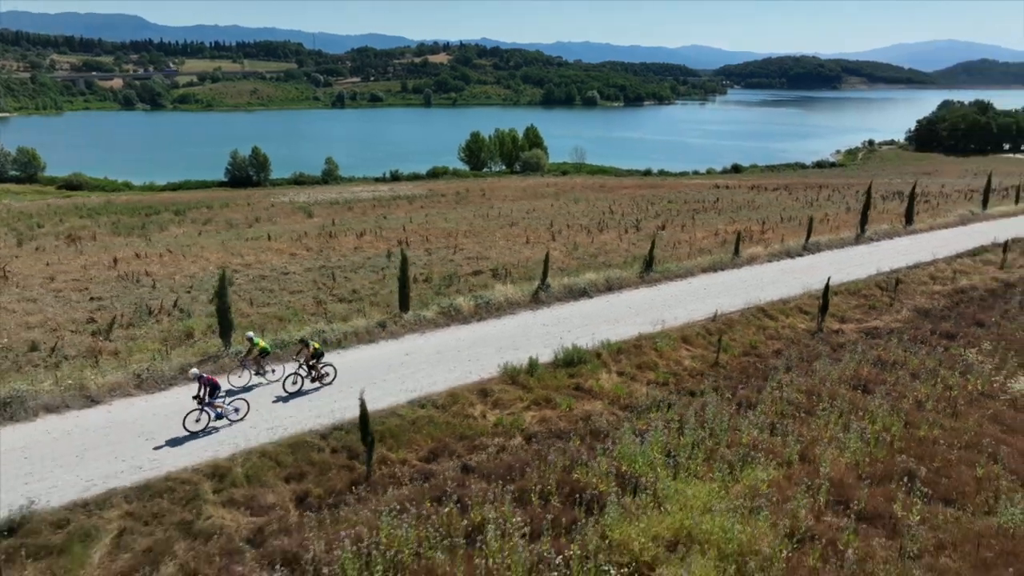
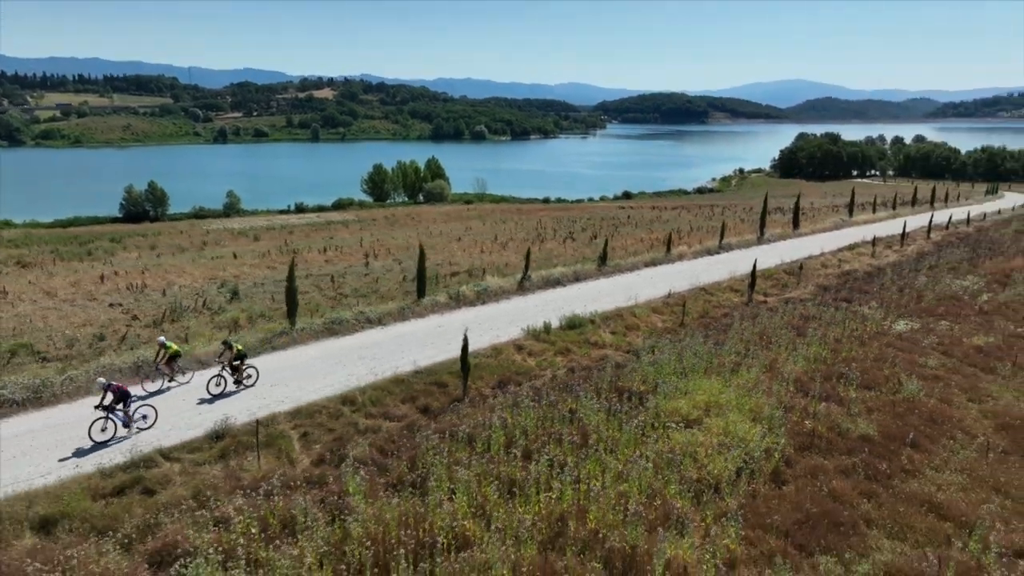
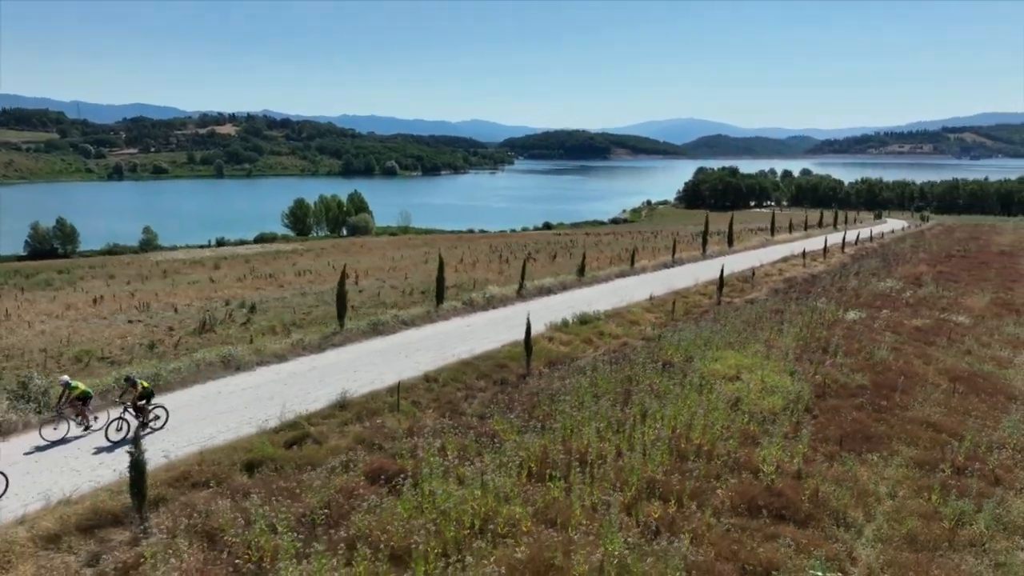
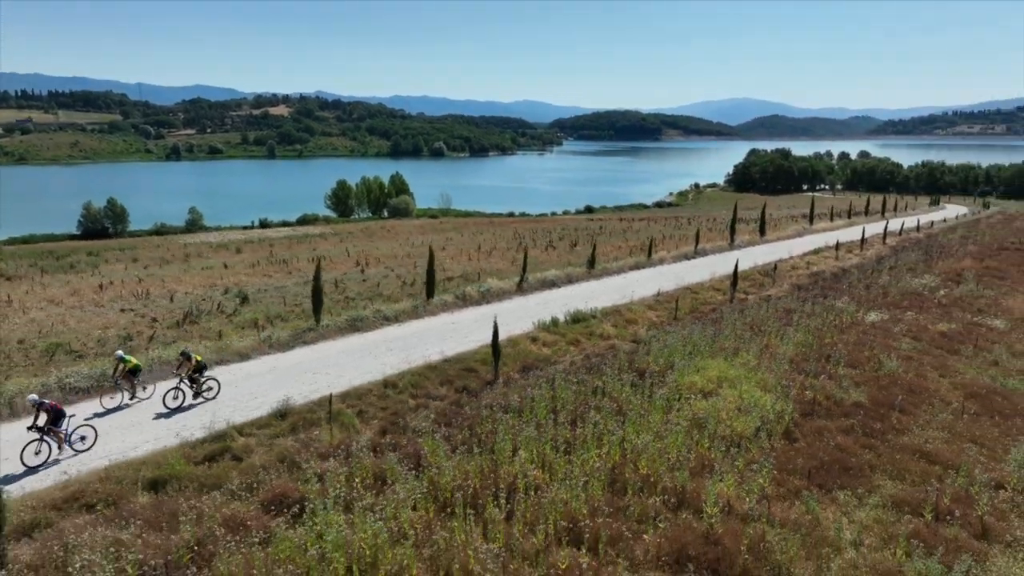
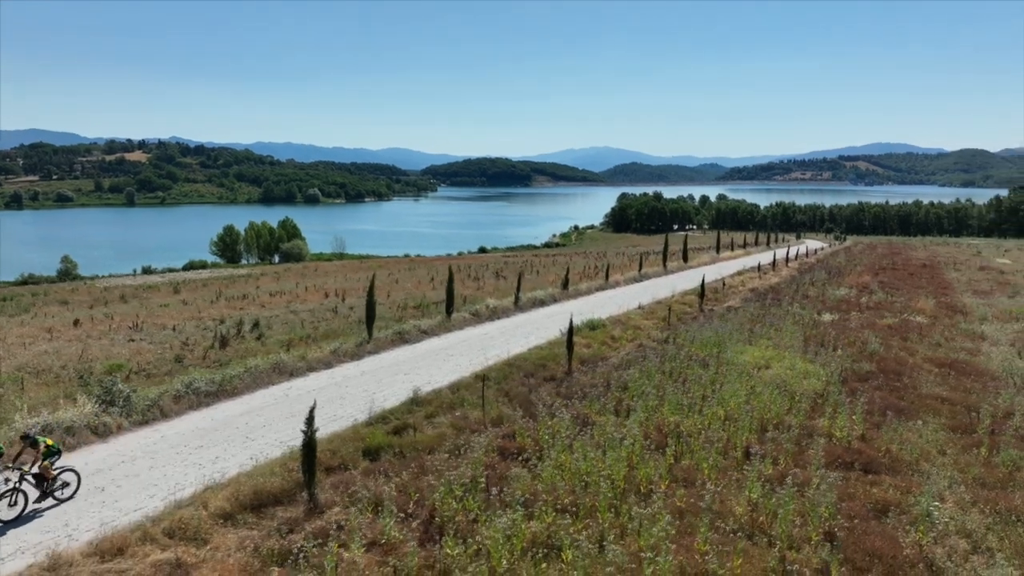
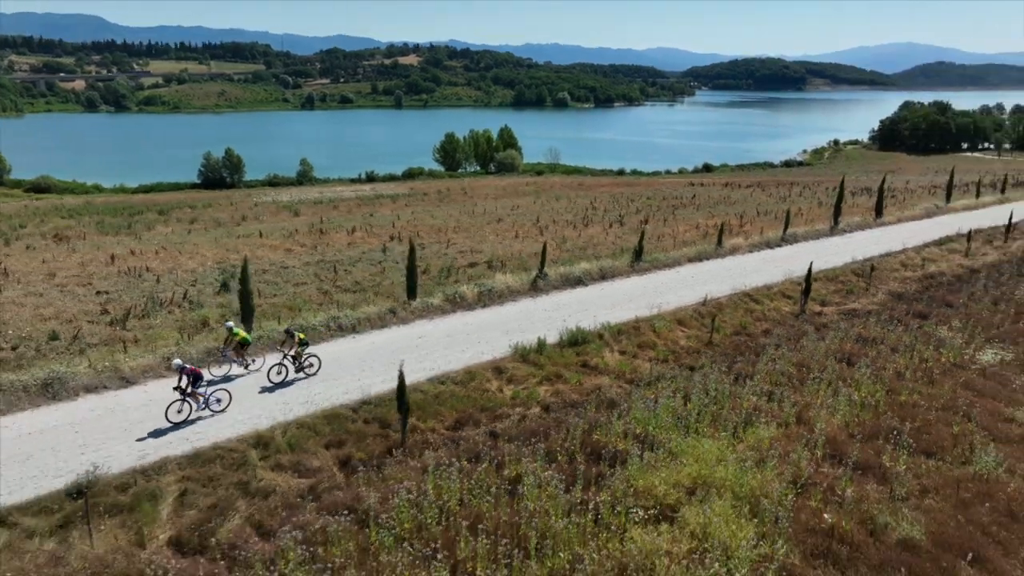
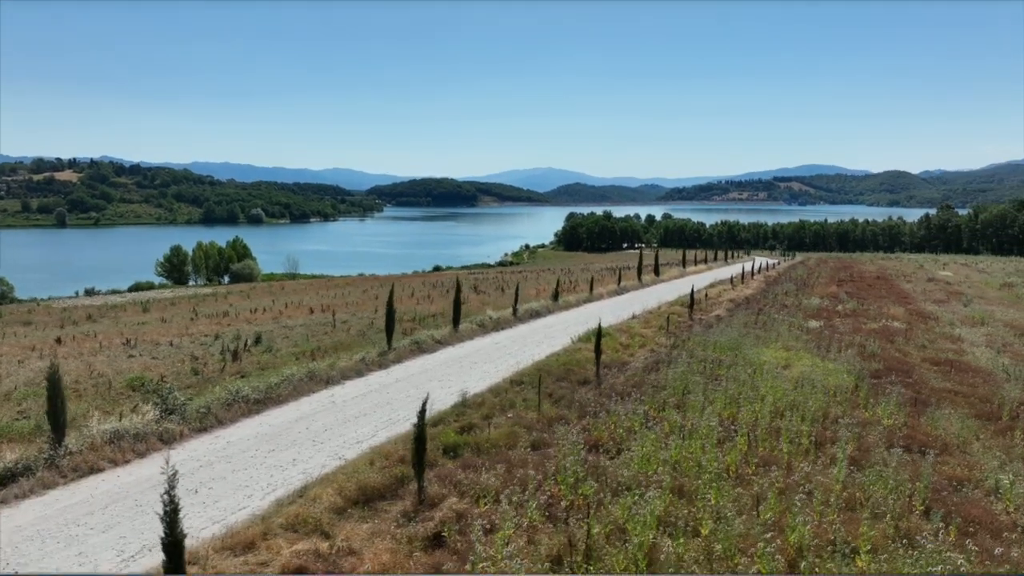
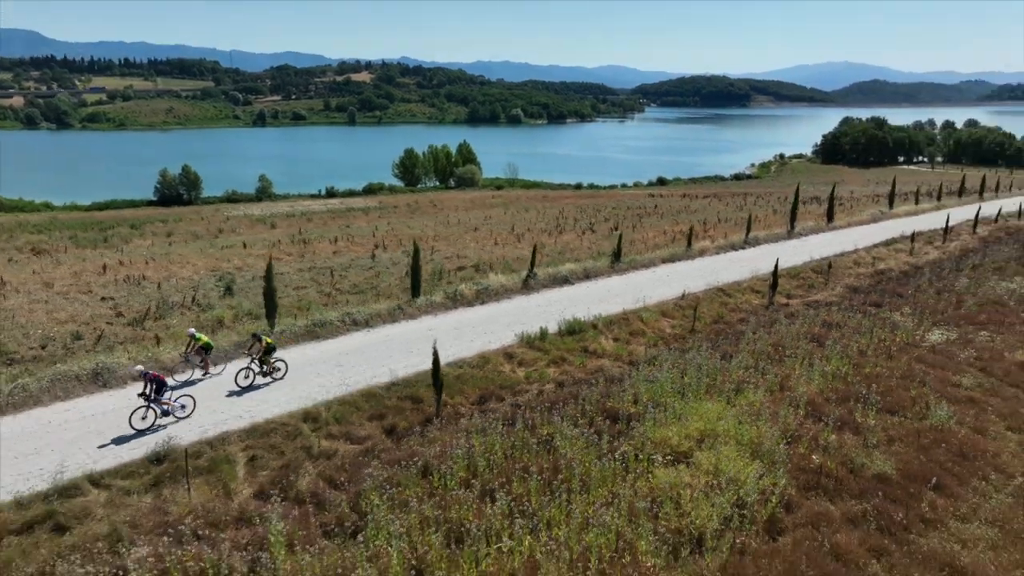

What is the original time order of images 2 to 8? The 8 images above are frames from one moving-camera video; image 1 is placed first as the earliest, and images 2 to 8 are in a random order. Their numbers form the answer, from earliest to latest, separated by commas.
6, 8, 2, 4, 3, 5, 7
